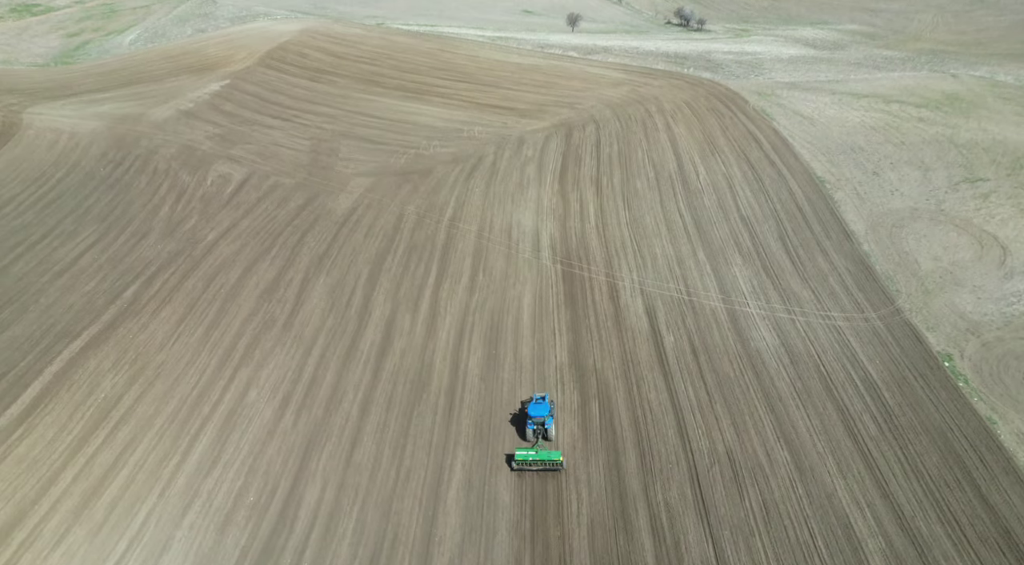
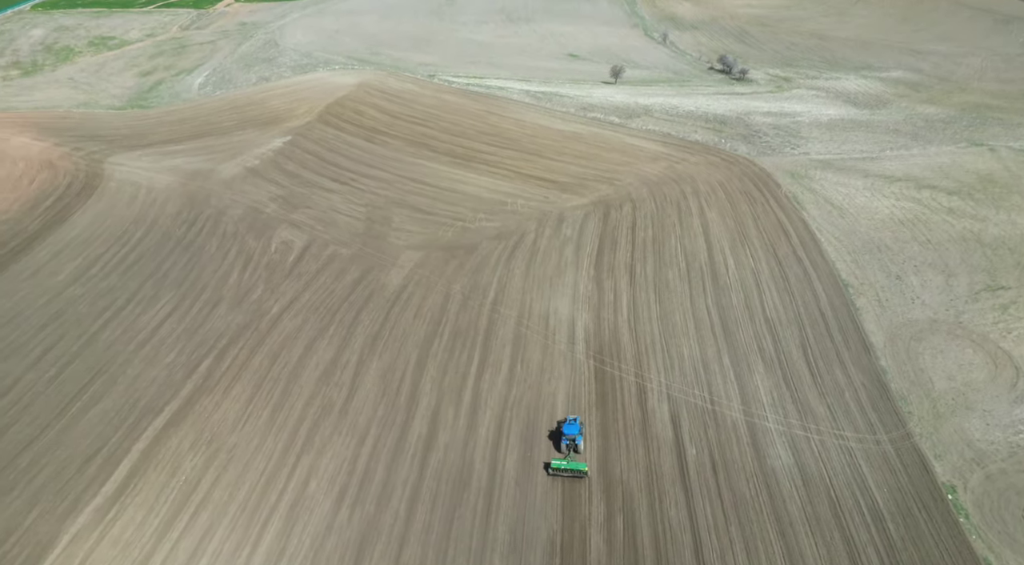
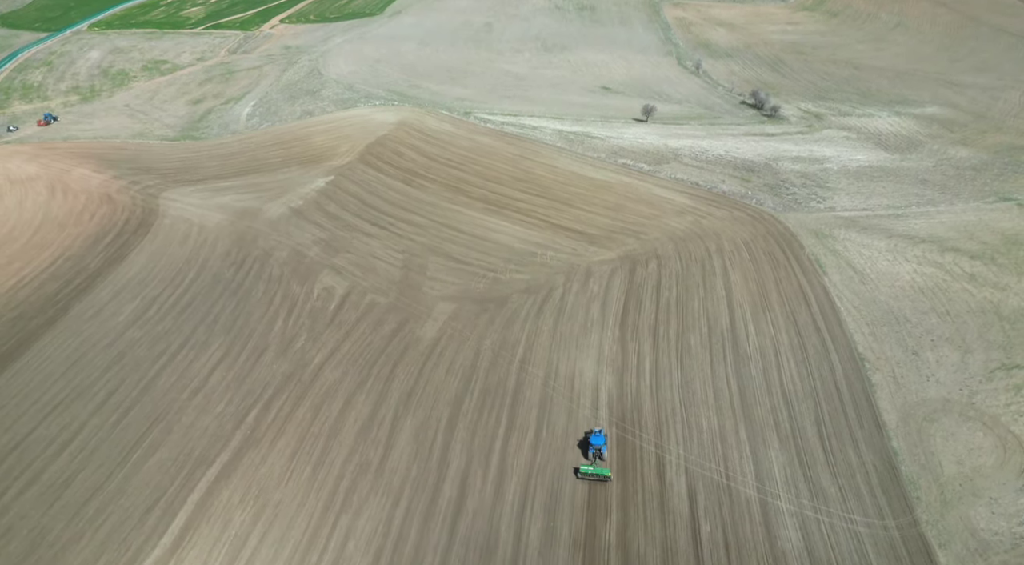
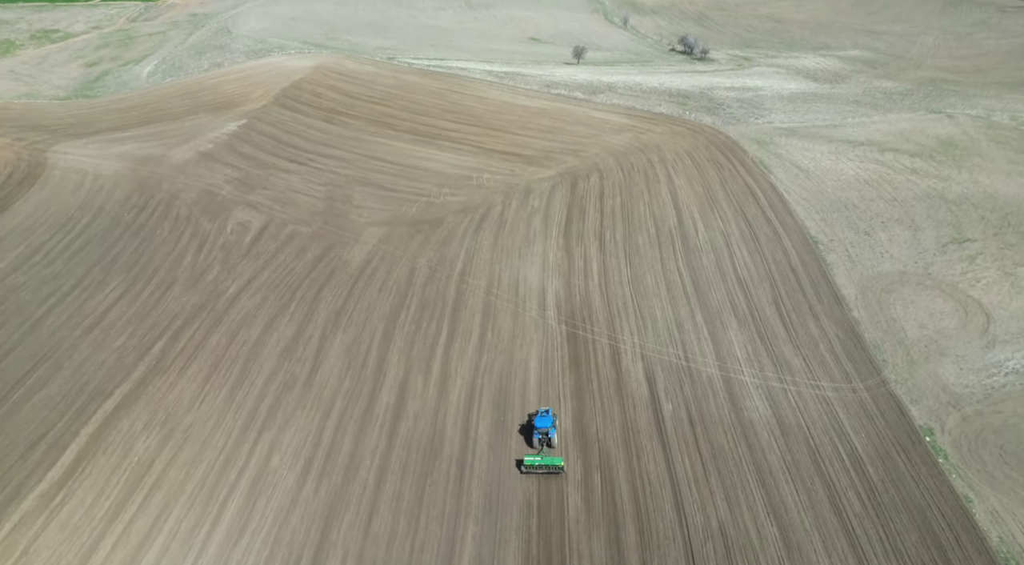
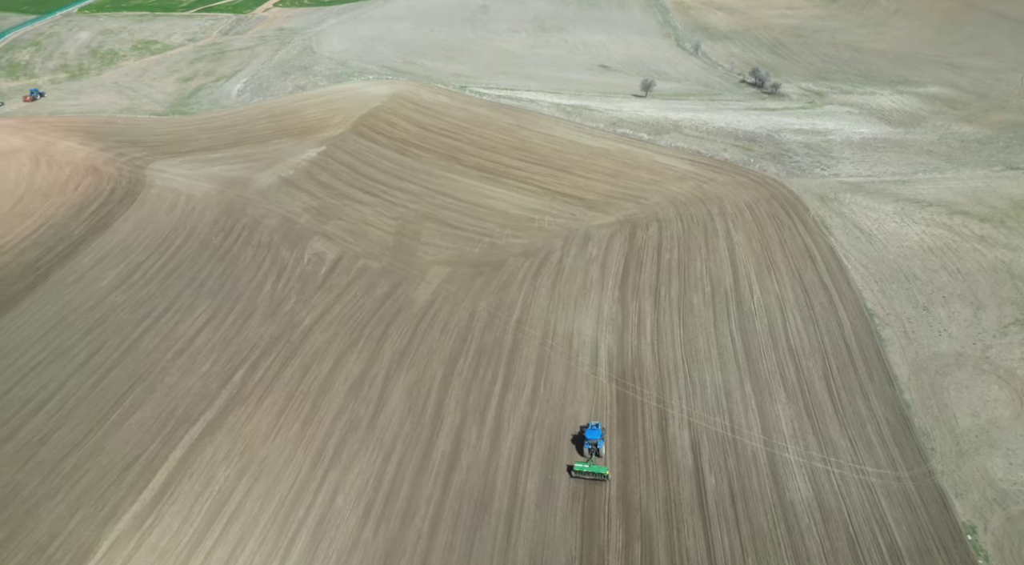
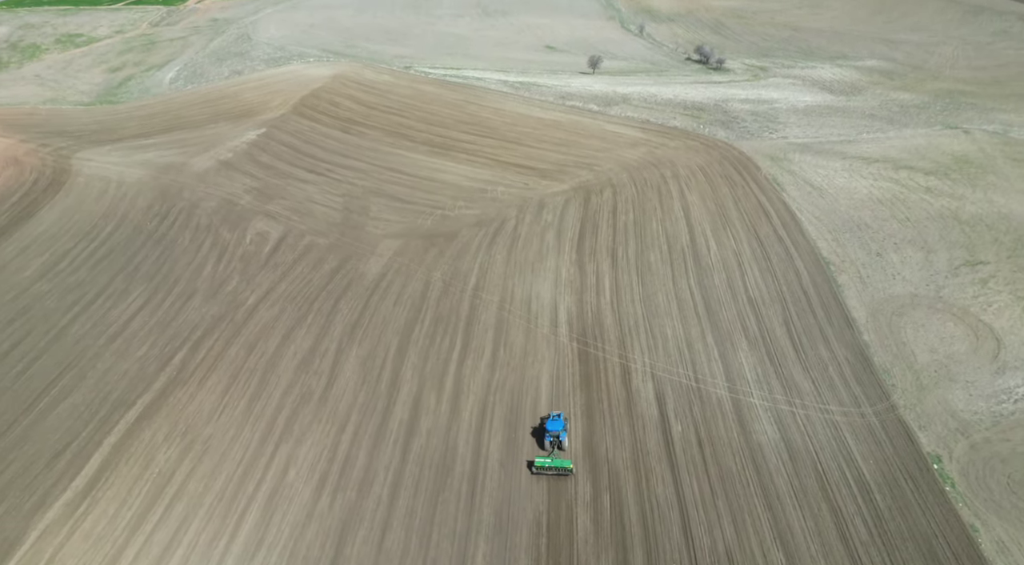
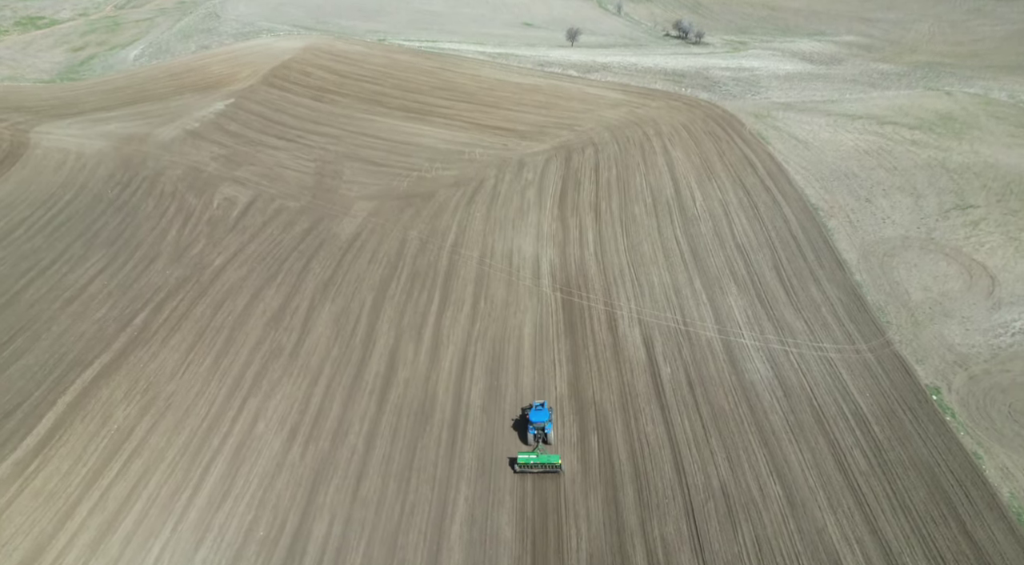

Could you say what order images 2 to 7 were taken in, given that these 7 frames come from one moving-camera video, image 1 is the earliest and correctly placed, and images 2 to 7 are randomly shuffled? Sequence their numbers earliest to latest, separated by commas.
7, 4, 6, 2, 5, 3
